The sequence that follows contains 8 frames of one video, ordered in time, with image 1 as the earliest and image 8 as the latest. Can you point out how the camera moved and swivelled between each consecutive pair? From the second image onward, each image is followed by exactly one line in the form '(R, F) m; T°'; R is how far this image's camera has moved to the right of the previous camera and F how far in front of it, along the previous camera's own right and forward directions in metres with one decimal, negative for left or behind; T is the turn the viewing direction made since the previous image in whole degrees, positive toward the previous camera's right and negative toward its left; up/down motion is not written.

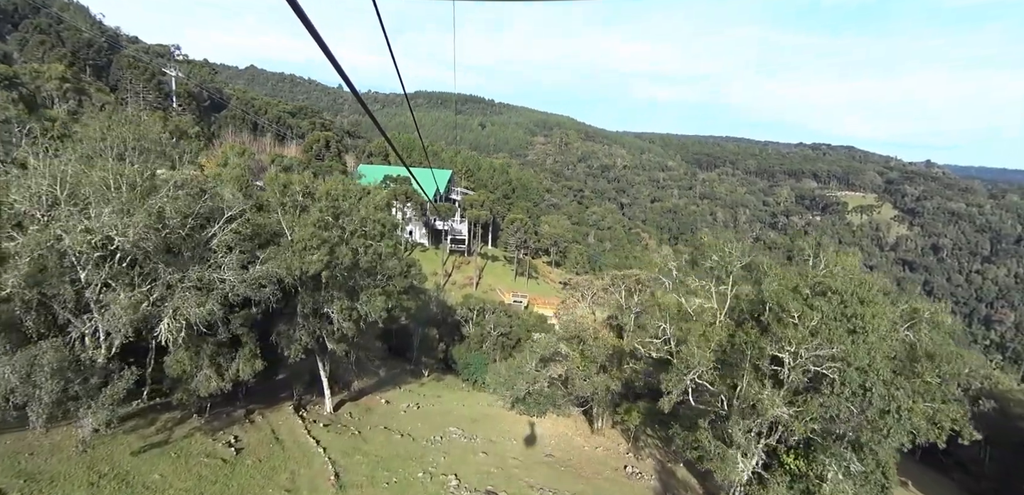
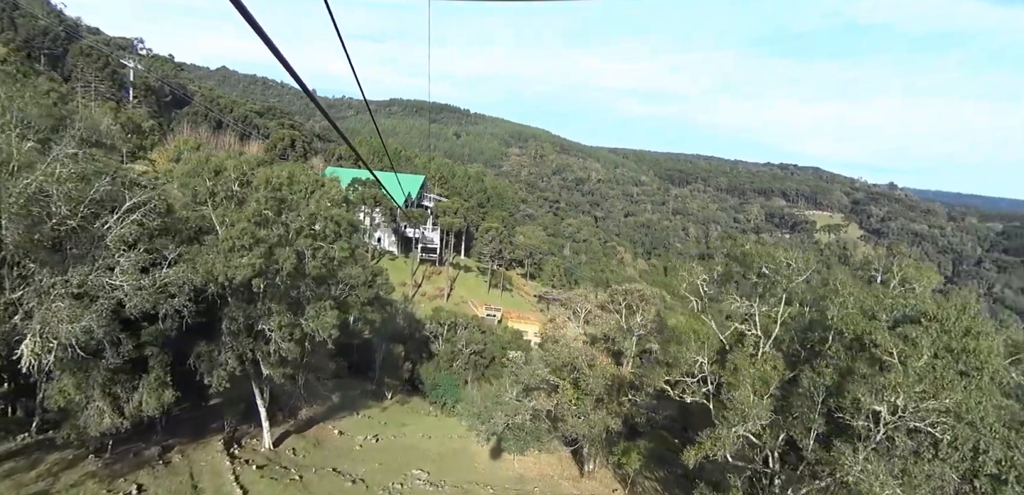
(-0.2, +2.8) m; +3°
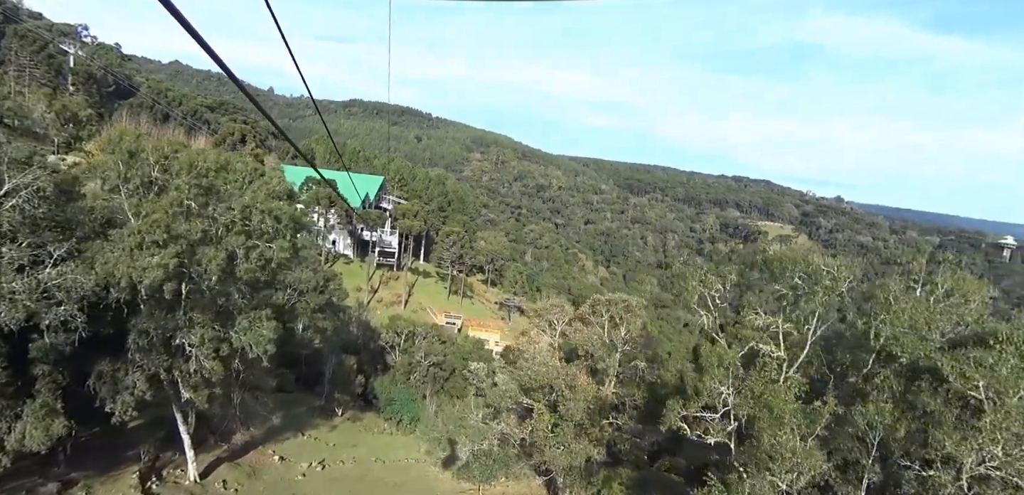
(-0.3, +1.7) m; +4°
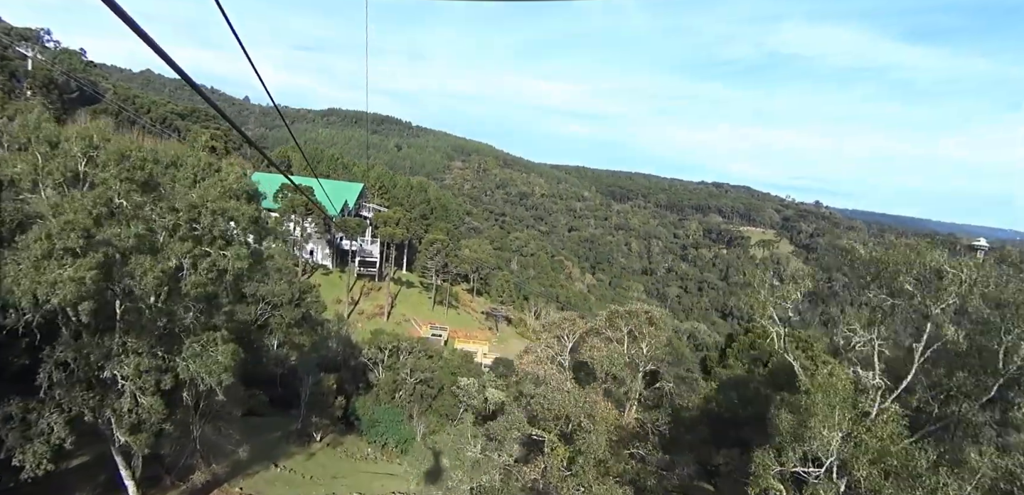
(-0.4, +1.8) m; +2°
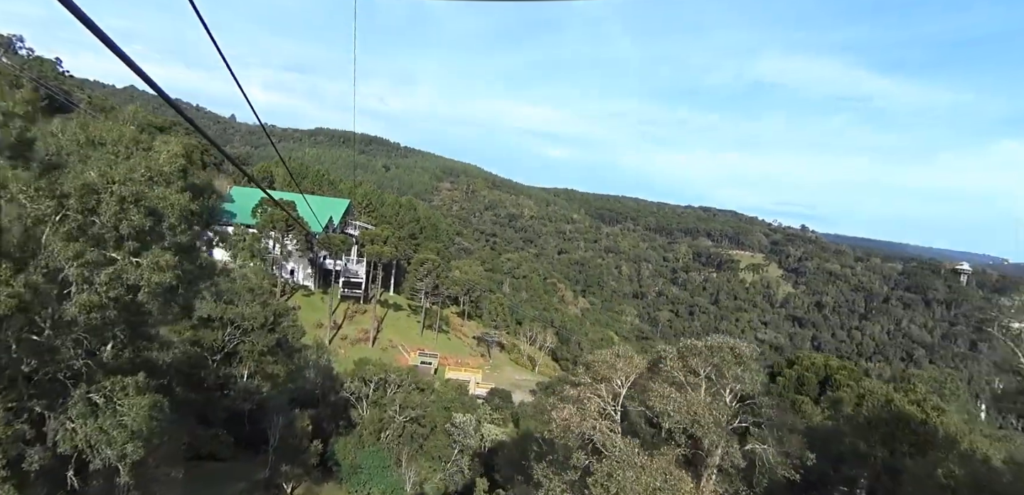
(-0.7, +2.9) m; +1°
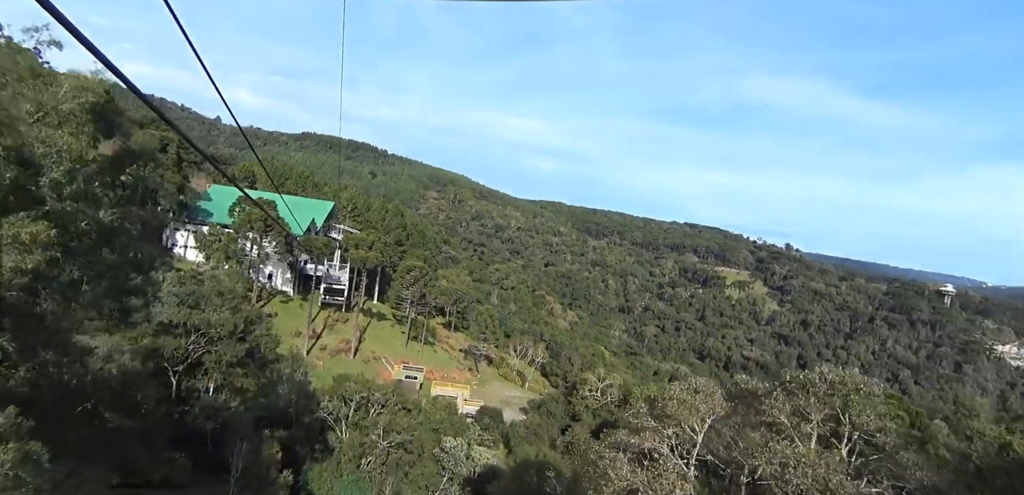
(-0.7, +2.2) m; +2°
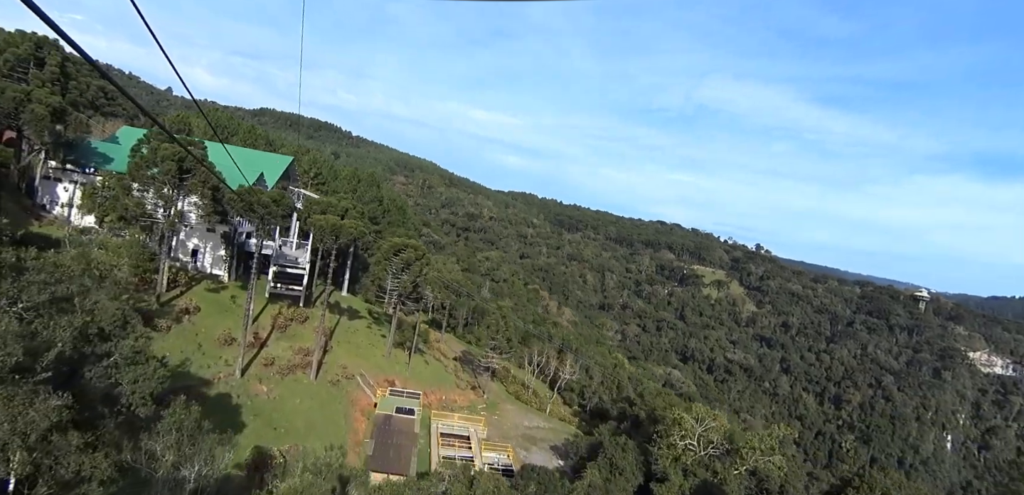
(-3.9, +12.1) m; +4°
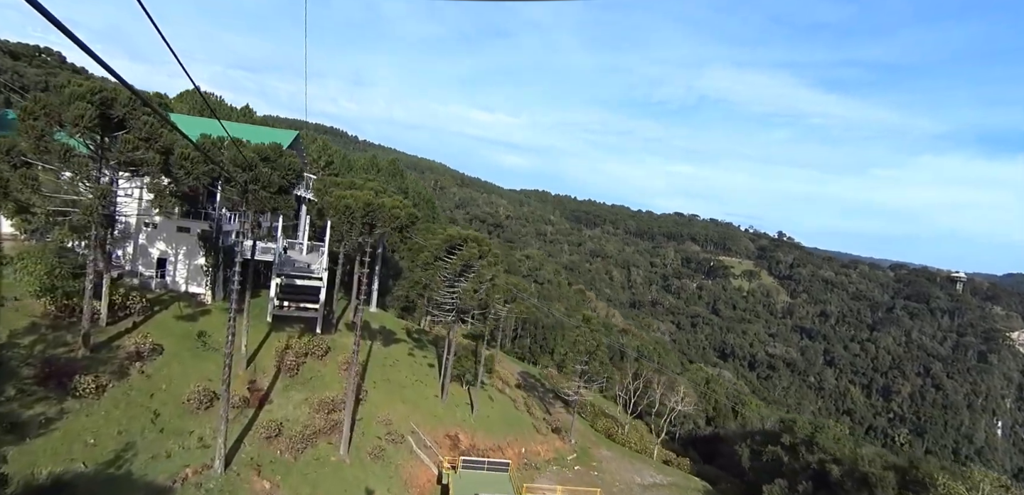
(-3.7, +9.2) m; -1°
